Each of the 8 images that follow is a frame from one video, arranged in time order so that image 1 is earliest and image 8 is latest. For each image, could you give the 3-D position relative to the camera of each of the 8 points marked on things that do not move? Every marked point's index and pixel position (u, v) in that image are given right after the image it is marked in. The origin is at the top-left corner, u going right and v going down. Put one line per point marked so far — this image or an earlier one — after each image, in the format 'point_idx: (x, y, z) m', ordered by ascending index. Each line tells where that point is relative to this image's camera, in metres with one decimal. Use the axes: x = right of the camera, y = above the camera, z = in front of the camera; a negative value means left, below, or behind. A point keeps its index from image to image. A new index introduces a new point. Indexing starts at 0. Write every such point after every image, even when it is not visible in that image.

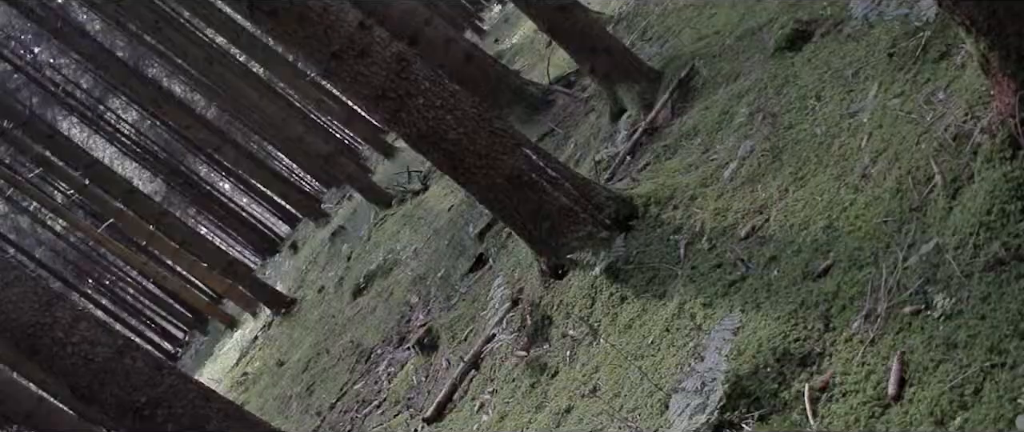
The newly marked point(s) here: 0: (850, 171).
0: (+1.3, +0.2, +4.0) m
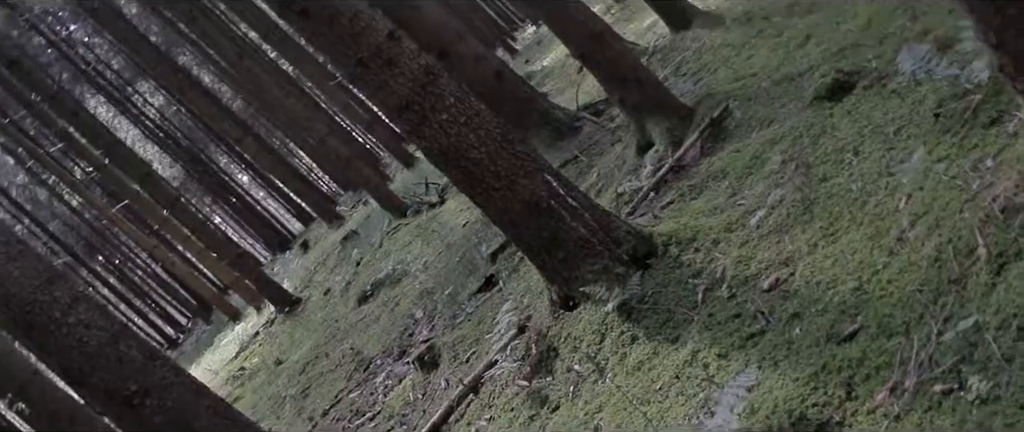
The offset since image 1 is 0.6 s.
0: (+1.4, -0.1, +3.9) m
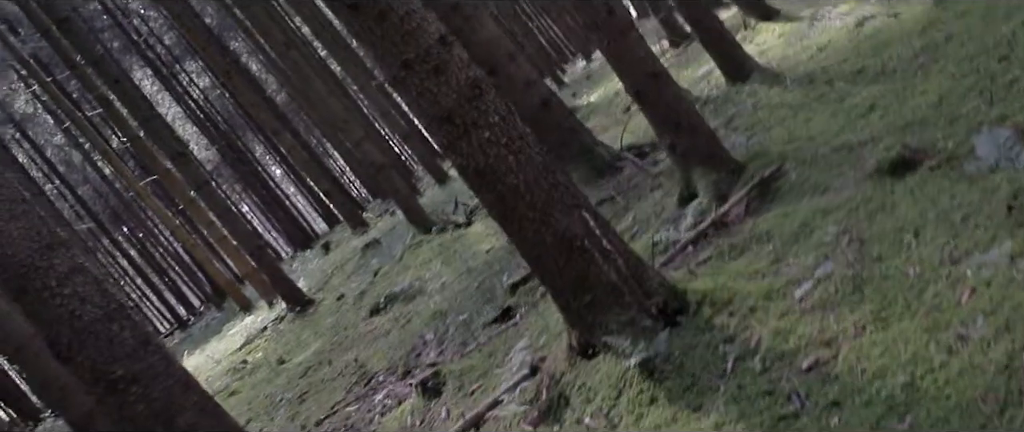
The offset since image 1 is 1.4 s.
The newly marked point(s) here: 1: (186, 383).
0: (+1.4, -0.4, +3.6) m
1: (-1.5, -0.8, +5.0) m
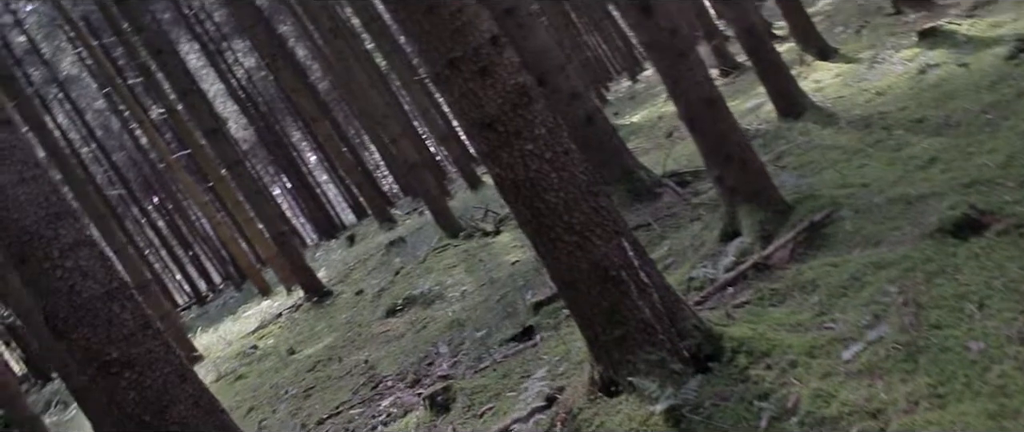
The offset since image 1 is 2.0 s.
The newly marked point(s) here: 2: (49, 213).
0: (+1.5, -0.6, +3.2) m
1: (-1.5, -0.7, +4.8) m
2: (-2.0, 0.0, +4.7) m
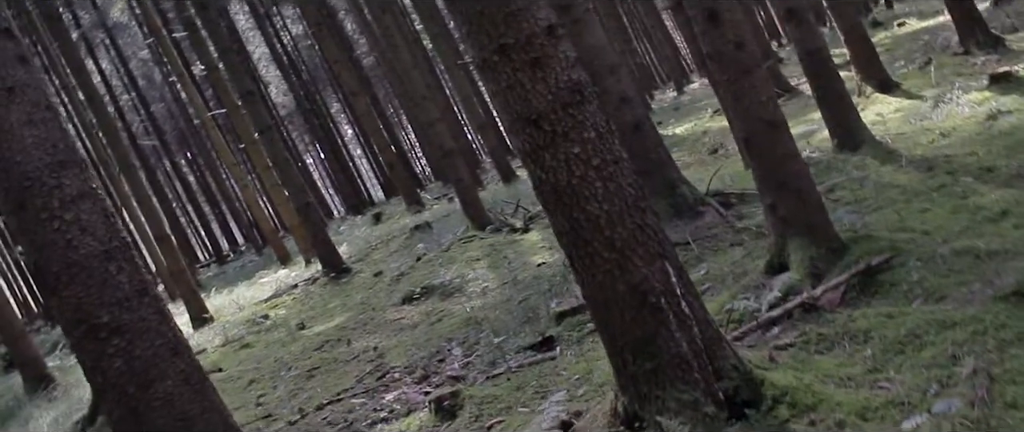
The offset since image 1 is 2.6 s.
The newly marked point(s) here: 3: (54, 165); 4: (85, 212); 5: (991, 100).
0: (+1.5, -0.8, +2.8) m
1: (-1.4, -0.5, +4.4) m
2: (-1.8, +0.2, +4.3) m
3: (-1.8, +0.2, +4.3) m
4: (-1.7, 0.0, +4.4) m
5: (+4.2, +1.0, +9.5) m
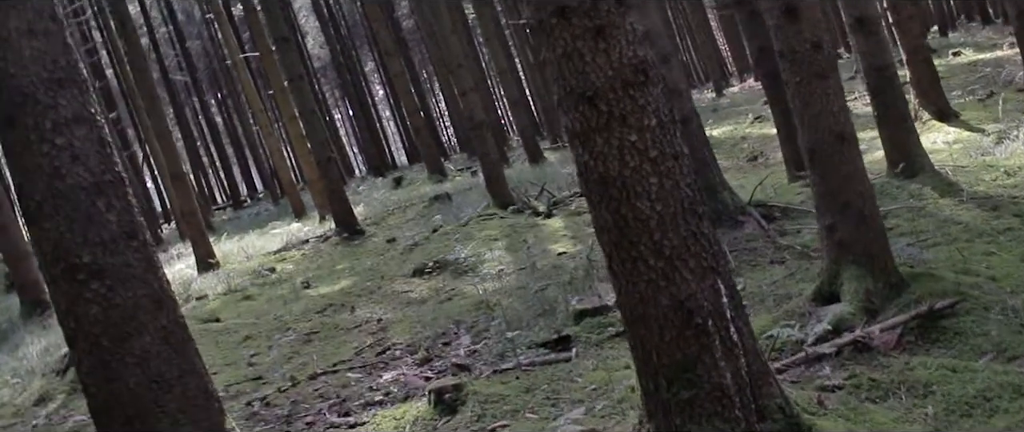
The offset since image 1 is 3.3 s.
0: (+1.5, -1.0, +2.3) m
1: (-1.3, -0.3, +4.0) m
2: (-1.6, +0.5, +3.9) m
3: (-1.6, +0.5, +3.9) m
4: (-1.6, +0.3, +3.9) m
5: (+4.6, +0.6, +9.0) m
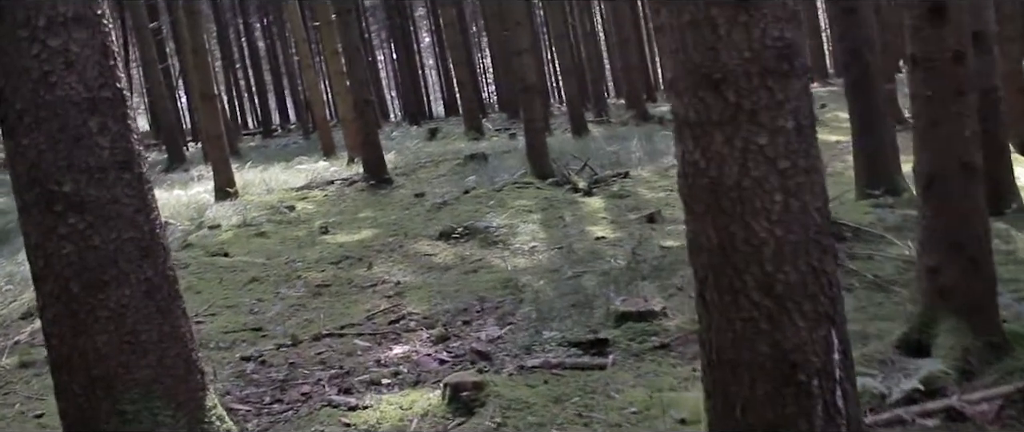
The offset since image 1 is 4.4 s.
0: (+1.5, -1.2, +1.7) m
1: (-1.1, -0.1, +3.4) m
2: (-1.4, +0.8, +3.2) m
3: (-1.4, +0.7, +3.2) m
4: (-1.3, +0.5, +3.3) m
5: (+4.9, +0.1, +8.2) m
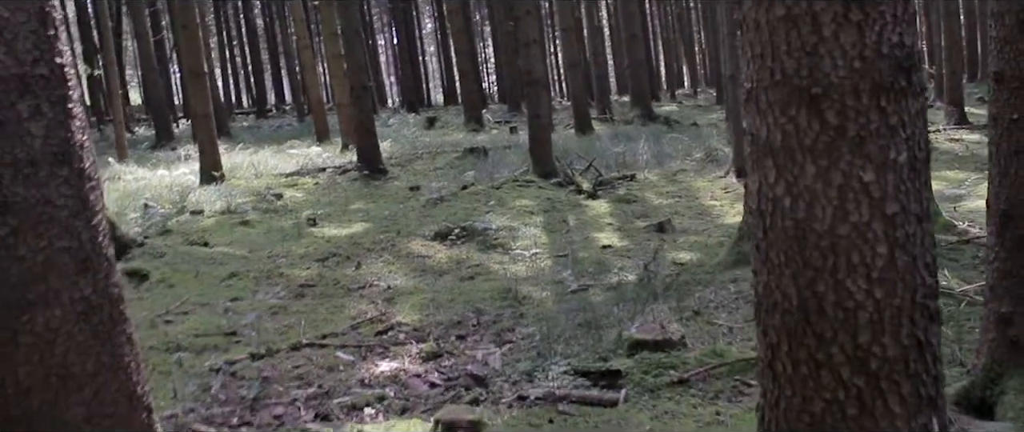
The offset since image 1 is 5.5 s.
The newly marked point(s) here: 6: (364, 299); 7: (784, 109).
0: (+1.5, -1.4, +1.1) m
1: (-1.1, -0.1, +2.8) m
2: (-1.3, +0.7, +2.6) m
3: (-1.3, +0.7, +2.6) m
4: (-1.2, +0.5, +2.6) m
5: (+4.9, -0.1, +7.6) m
6: (-1.0, -0.5, +7.0) m
7: (+0.5, +0.2, +2.0) m
